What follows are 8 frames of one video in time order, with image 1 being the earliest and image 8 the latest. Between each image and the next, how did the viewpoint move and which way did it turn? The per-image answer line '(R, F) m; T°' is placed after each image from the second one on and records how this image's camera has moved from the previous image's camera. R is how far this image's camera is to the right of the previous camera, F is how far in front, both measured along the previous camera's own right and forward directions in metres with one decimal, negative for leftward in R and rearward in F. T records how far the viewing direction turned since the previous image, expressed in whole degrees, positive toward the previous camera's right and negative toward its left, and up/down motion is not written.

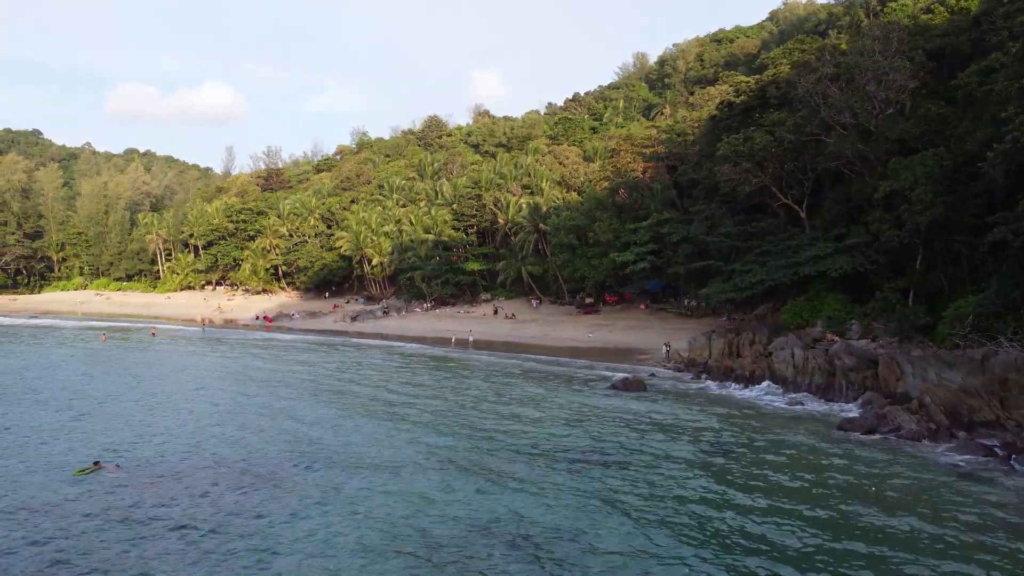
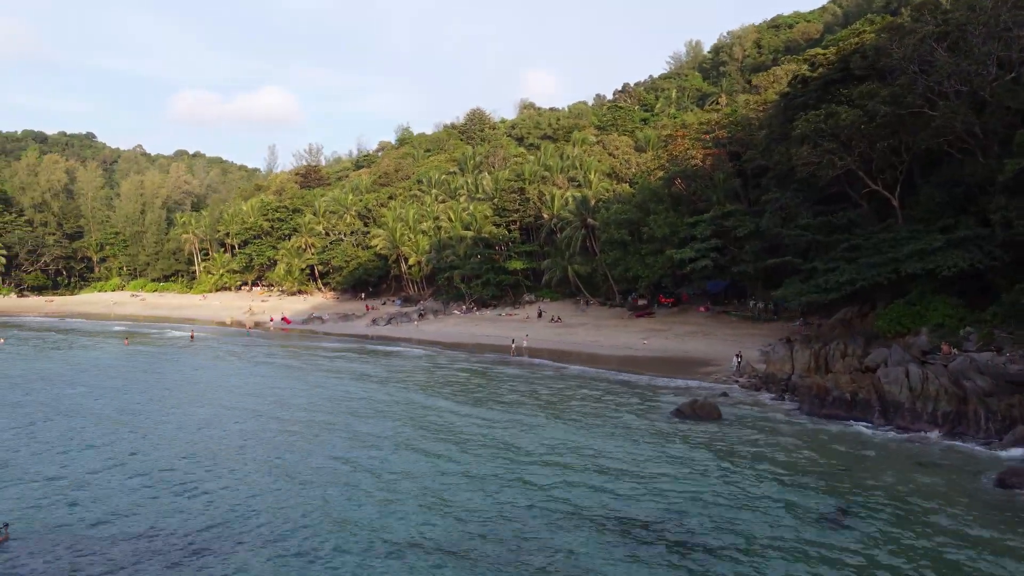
(+0.1, +4.2) m; -3°
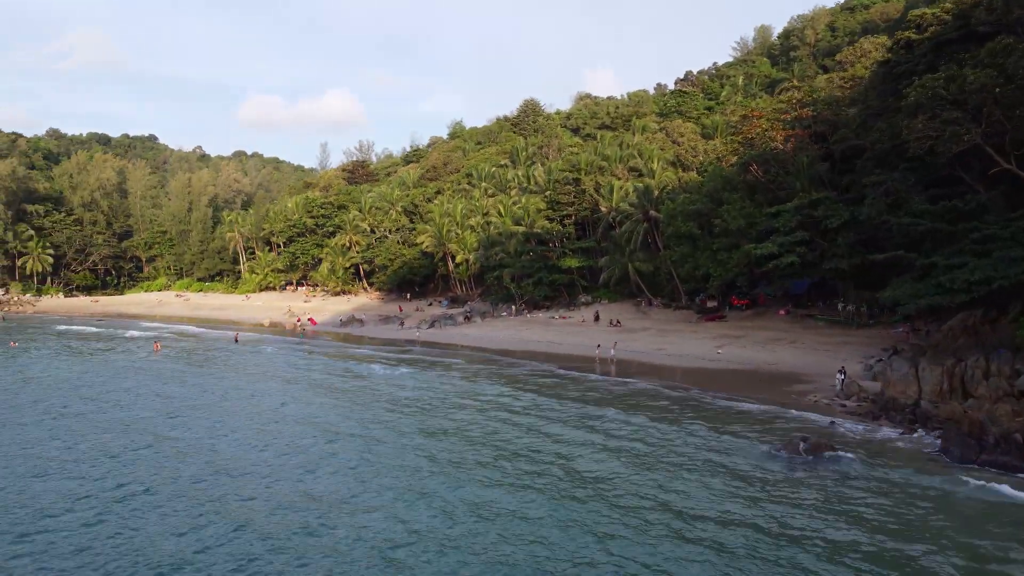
(+0.2, +4.4) m; -4°
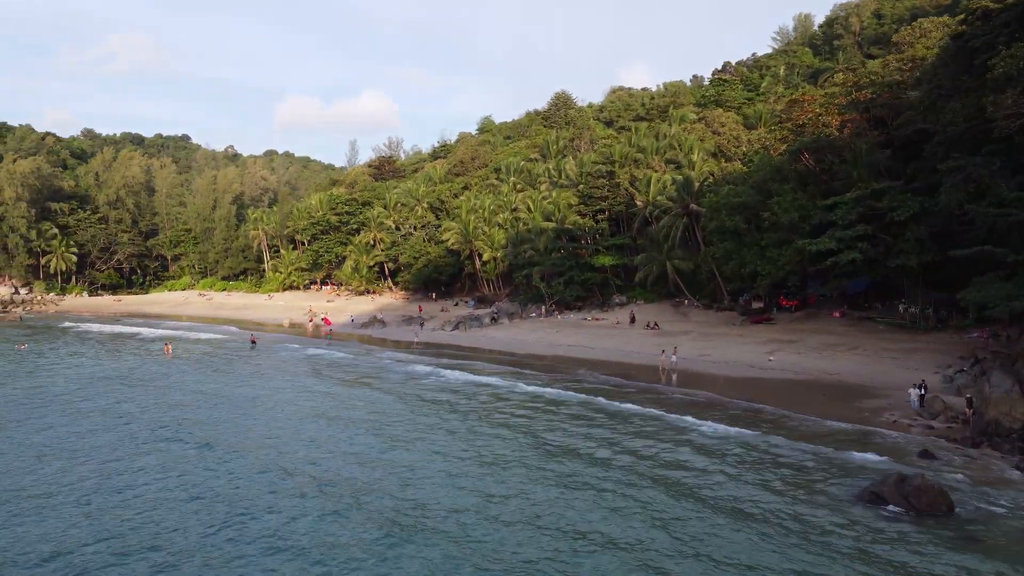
(+0.1, +2.8) m; -2°
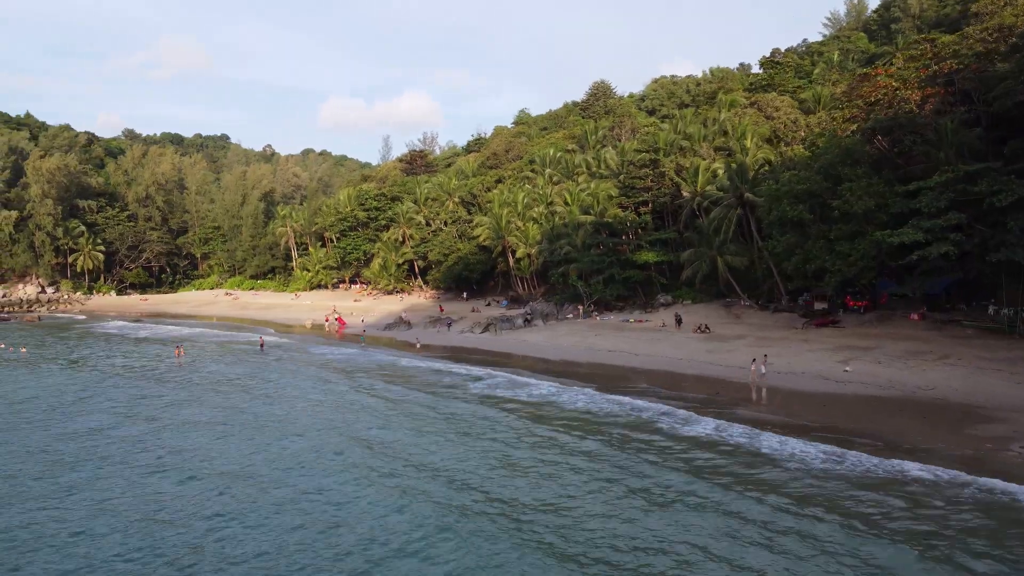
(+0.2, +3.5) m; -3°
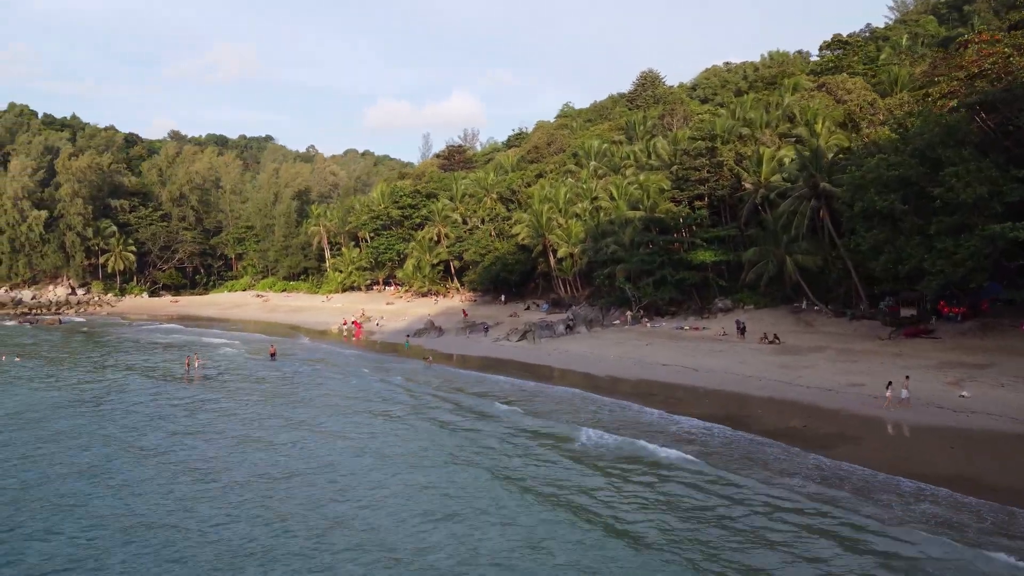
(+0.2, +3.9) m; -3°
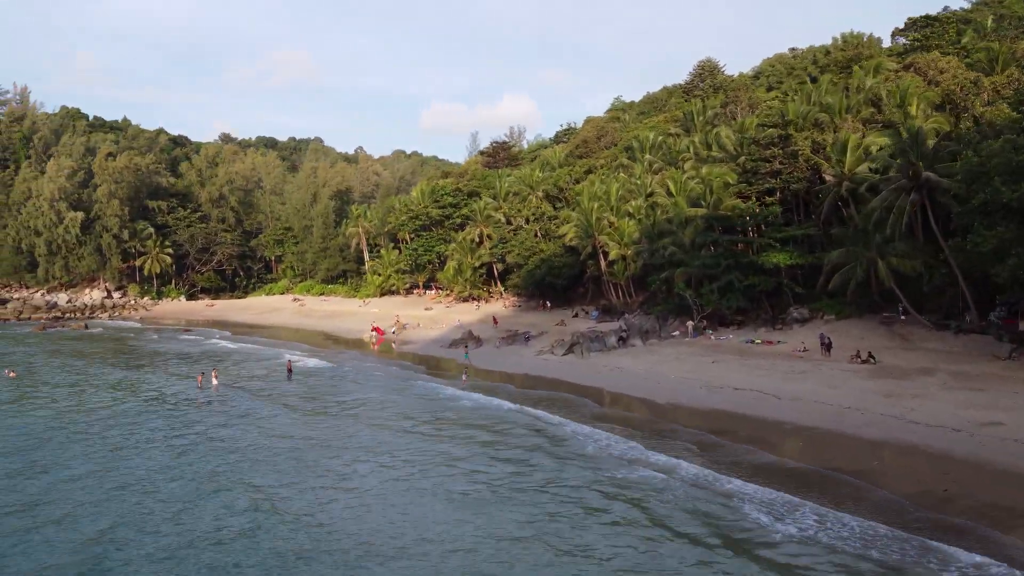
(+0.2, +4.0) m; -4°
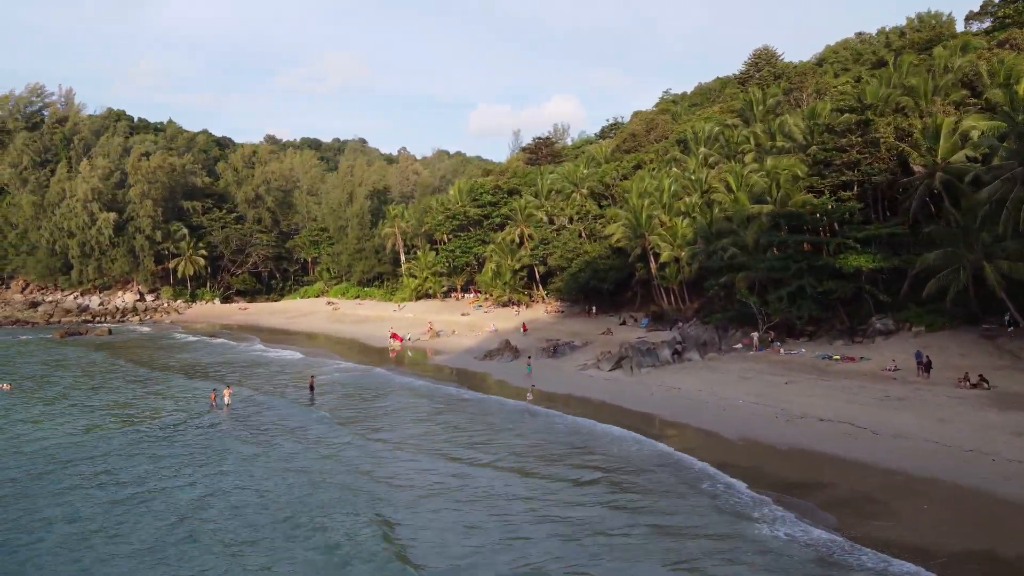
(+0.2, +3.5) m; -3°
